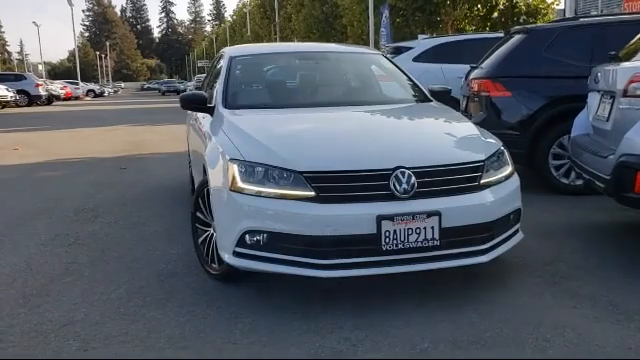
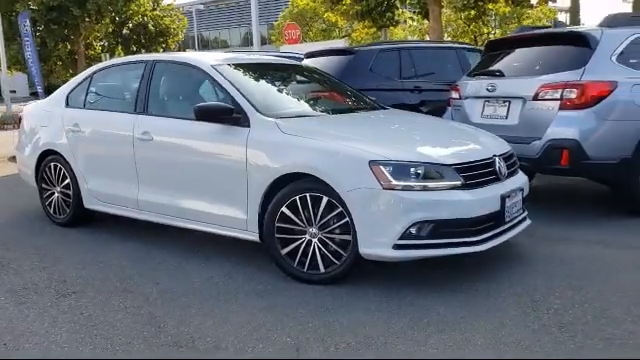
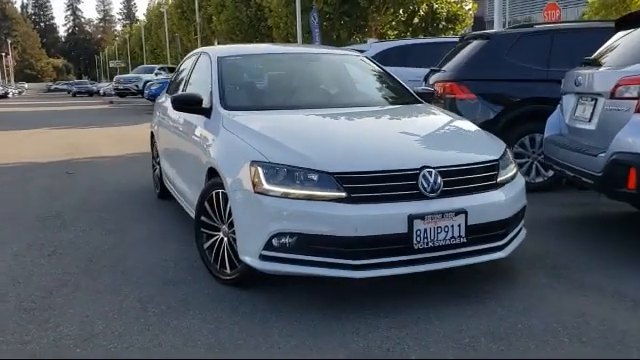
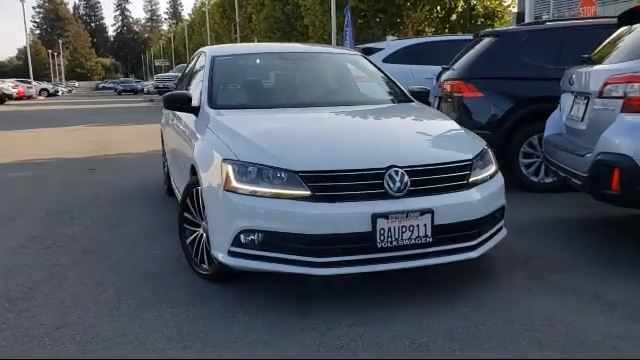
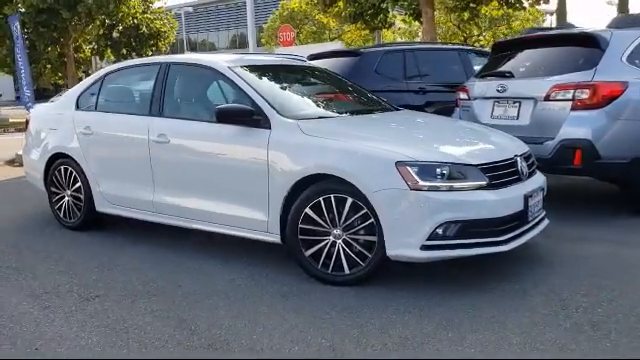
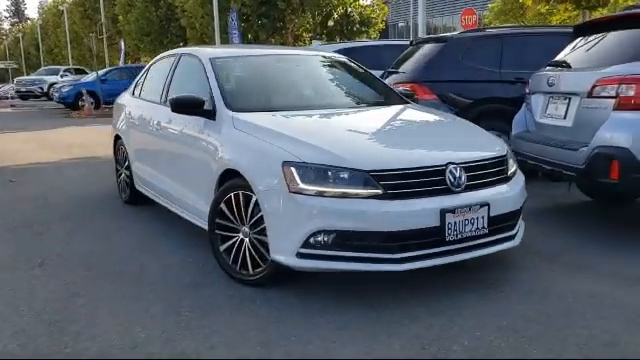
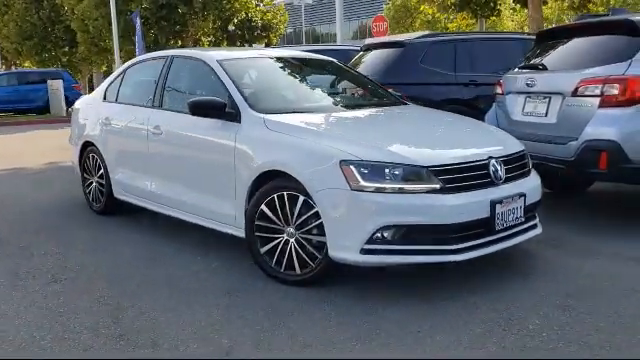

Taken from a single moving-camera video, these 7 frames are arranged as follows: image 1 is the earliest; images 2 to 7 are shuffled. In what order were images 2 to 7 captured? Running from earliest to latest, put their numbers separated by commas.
4, 3, 6, 7, 2, 5
